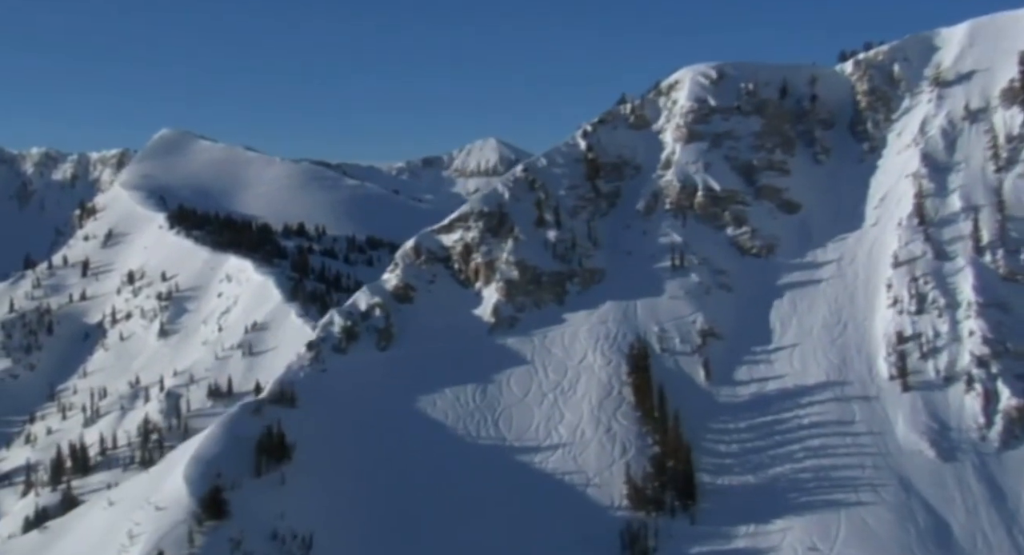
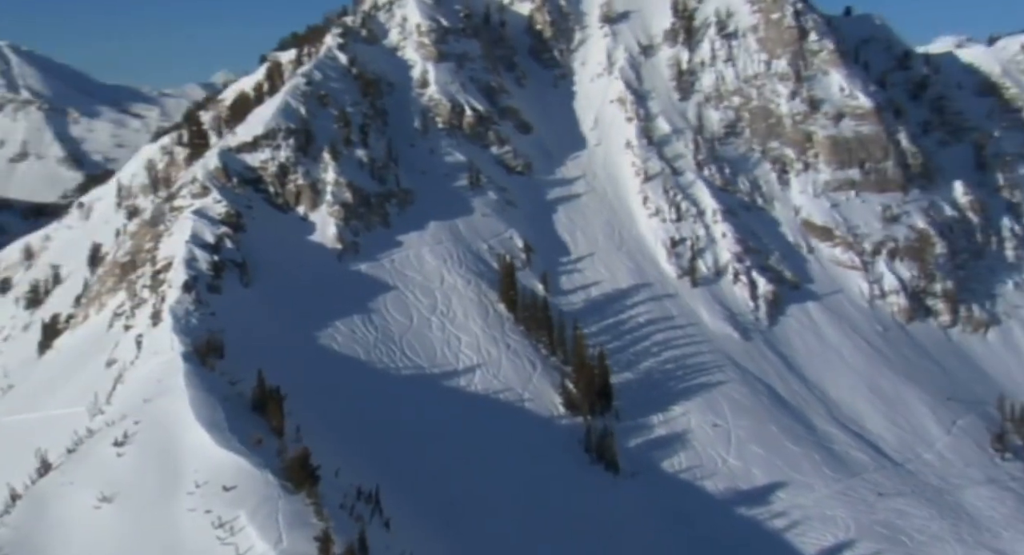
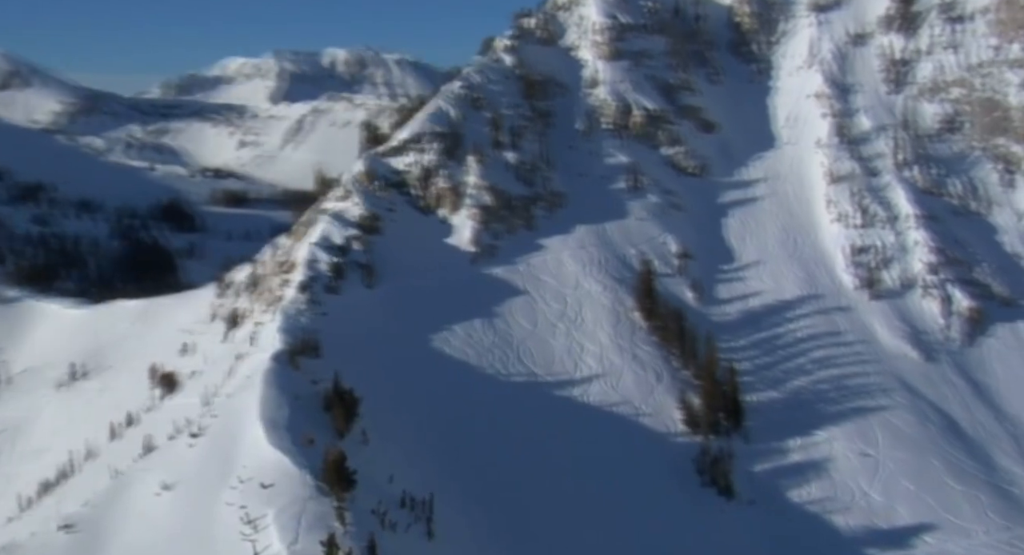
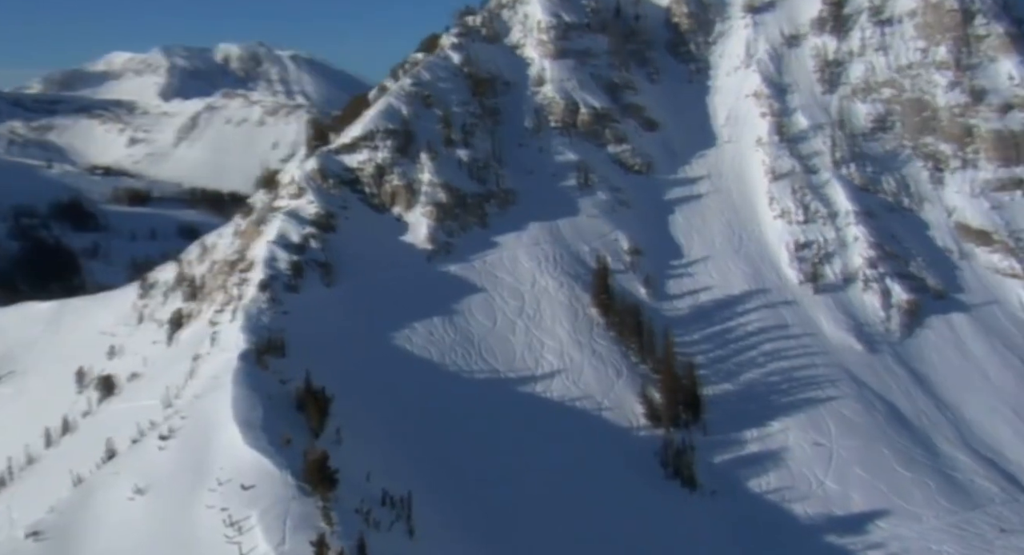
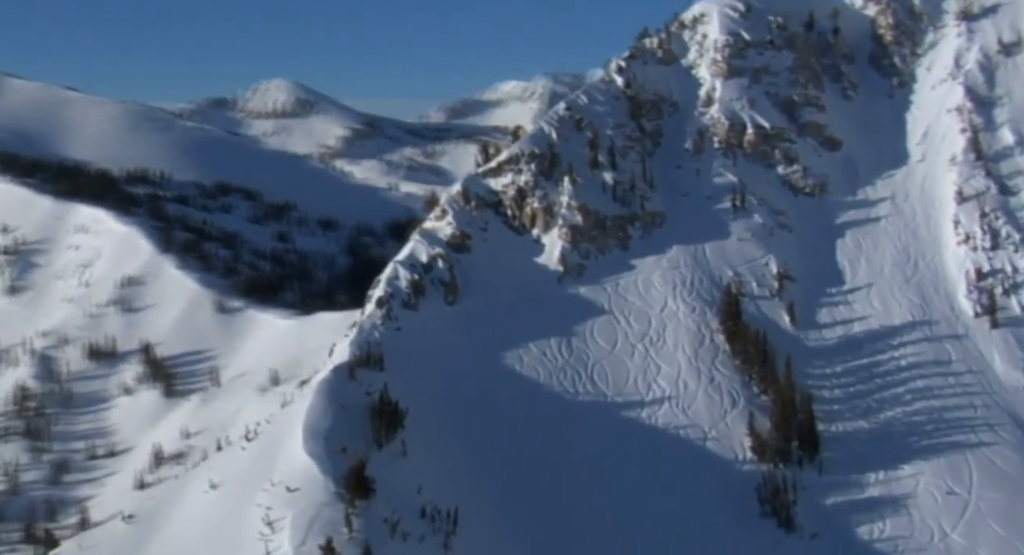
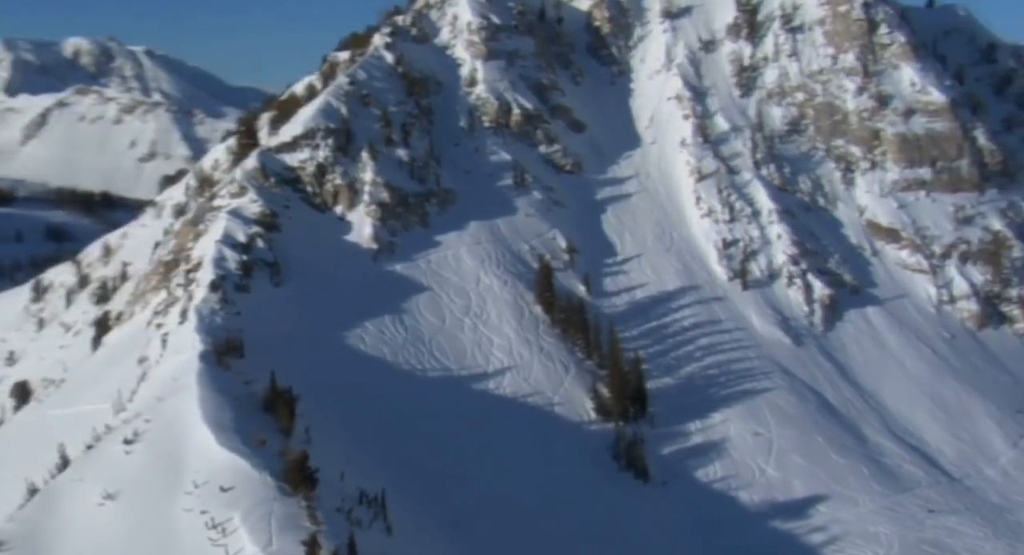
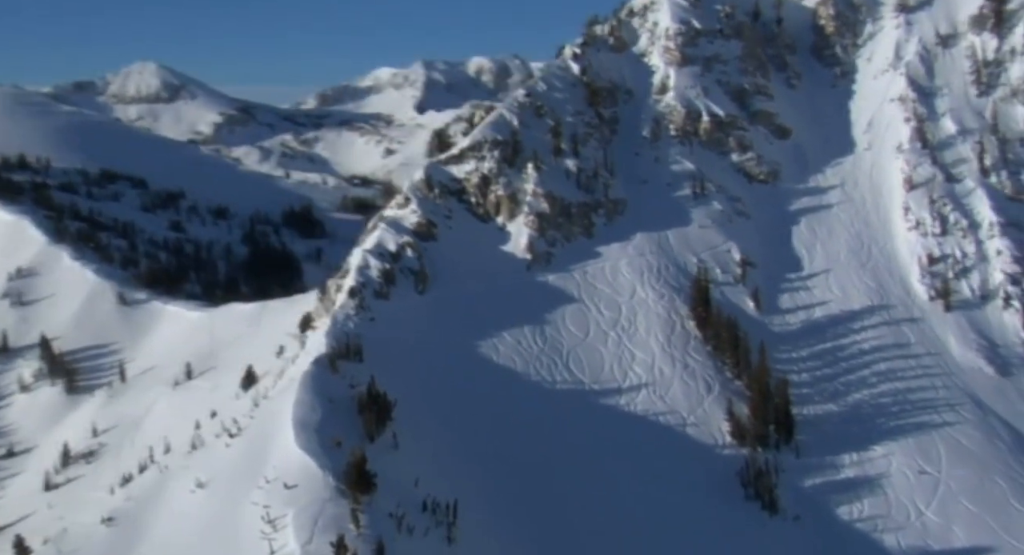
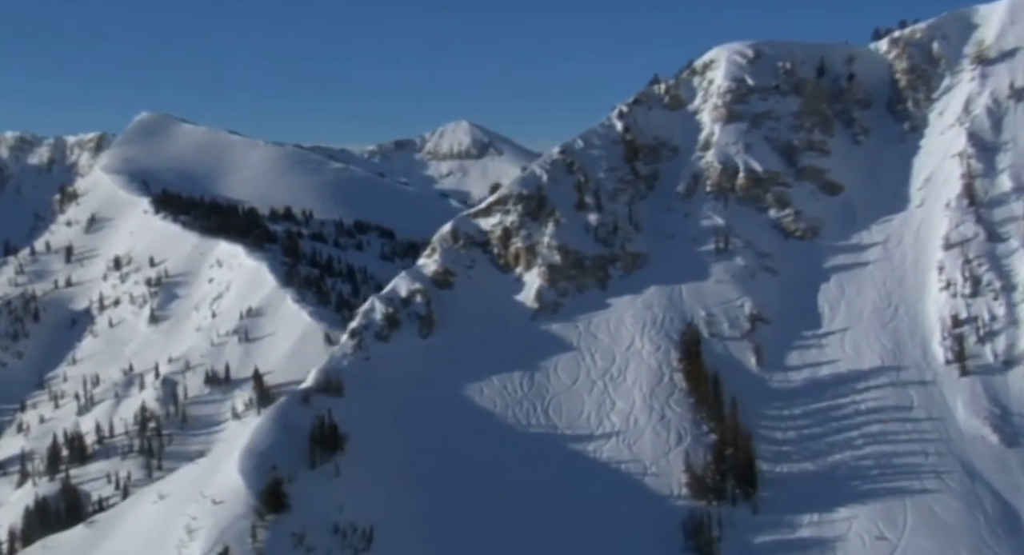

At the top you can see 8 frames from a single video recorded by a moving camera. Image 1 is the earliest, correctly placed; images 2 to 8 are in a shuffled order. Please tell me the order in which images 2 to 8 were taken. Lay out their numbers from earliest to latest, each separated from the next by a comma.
8, 5, 7, 3, 4, 6, 2
